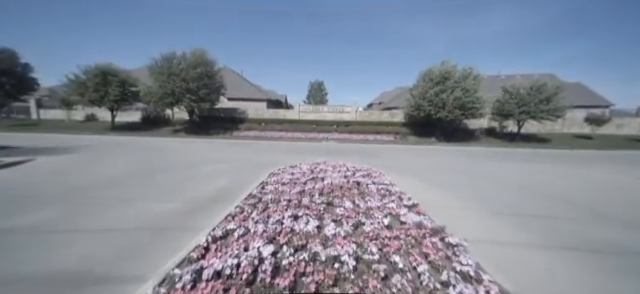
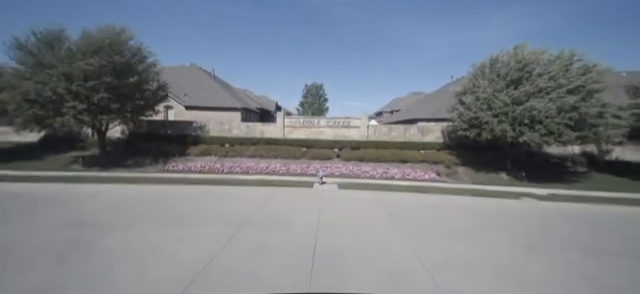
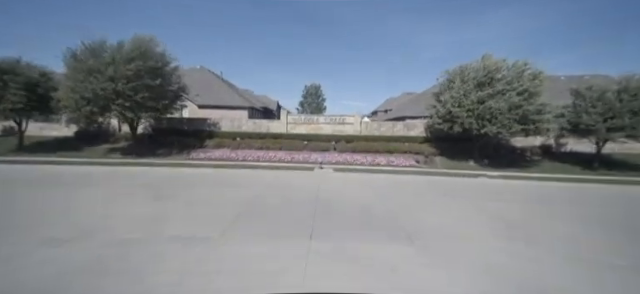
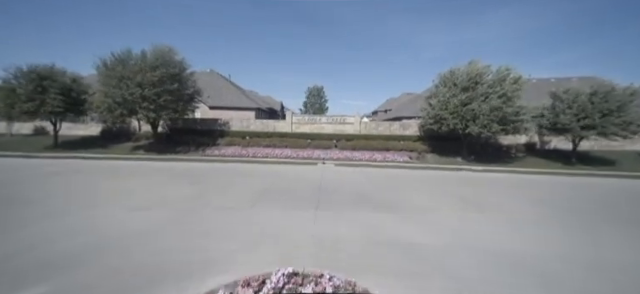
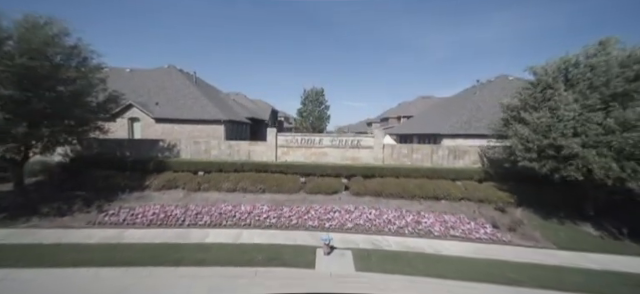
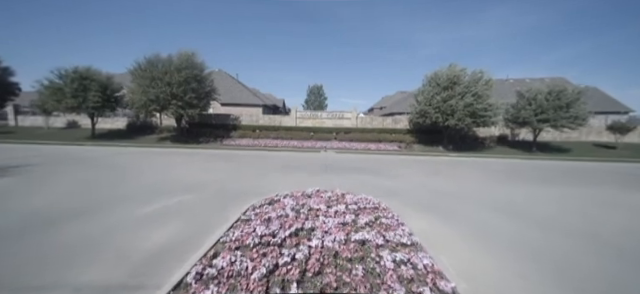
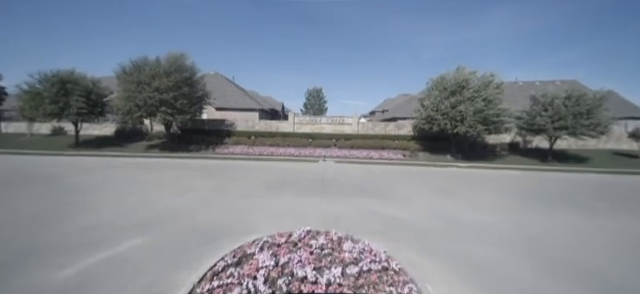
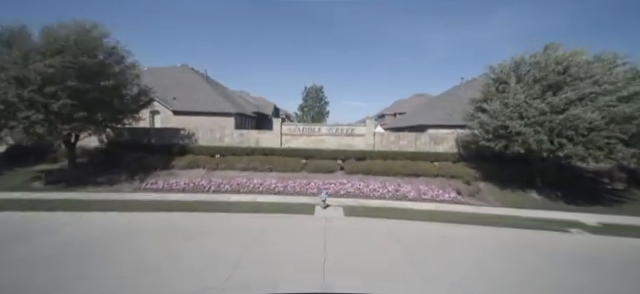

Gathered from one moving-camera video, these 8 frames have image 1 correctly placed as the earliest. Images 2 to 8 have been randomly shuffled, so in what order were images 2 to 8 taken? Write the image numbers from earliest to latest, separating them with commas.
6, 7, 4, 3, 2, 8, 5
